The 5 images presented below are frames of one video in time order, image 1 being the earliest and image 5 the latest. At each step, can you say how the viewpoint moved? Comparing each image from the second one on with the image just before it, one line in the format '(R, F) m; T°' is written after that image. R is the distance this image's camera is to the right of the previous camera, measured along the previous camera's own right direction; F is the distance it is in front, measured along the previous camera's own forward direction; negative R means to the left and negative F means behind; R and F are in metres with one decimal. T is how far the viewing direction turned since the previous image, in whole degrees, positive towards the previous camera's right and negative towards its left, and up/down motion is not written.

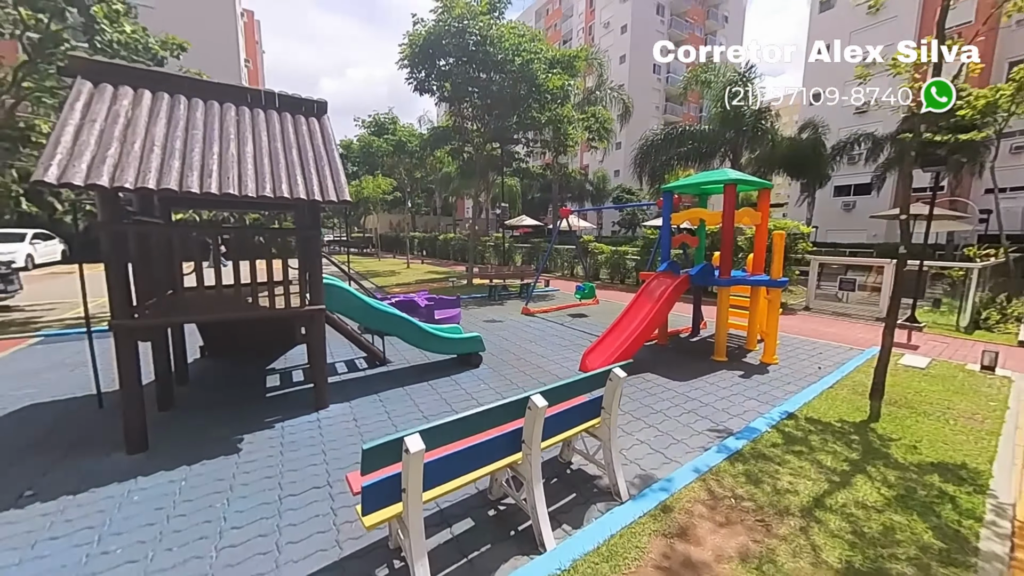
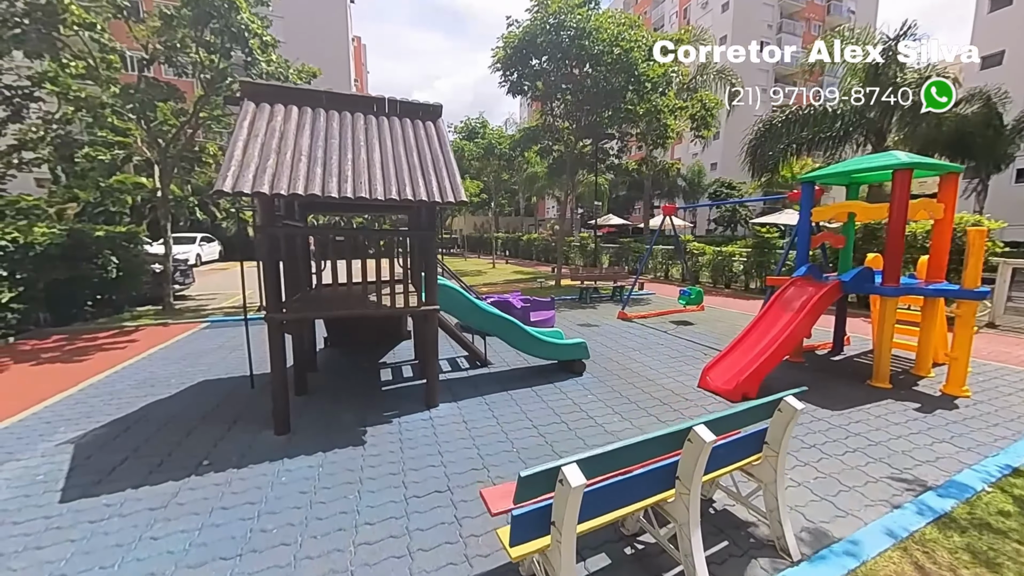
(-0.4, +0.2) m; -12°
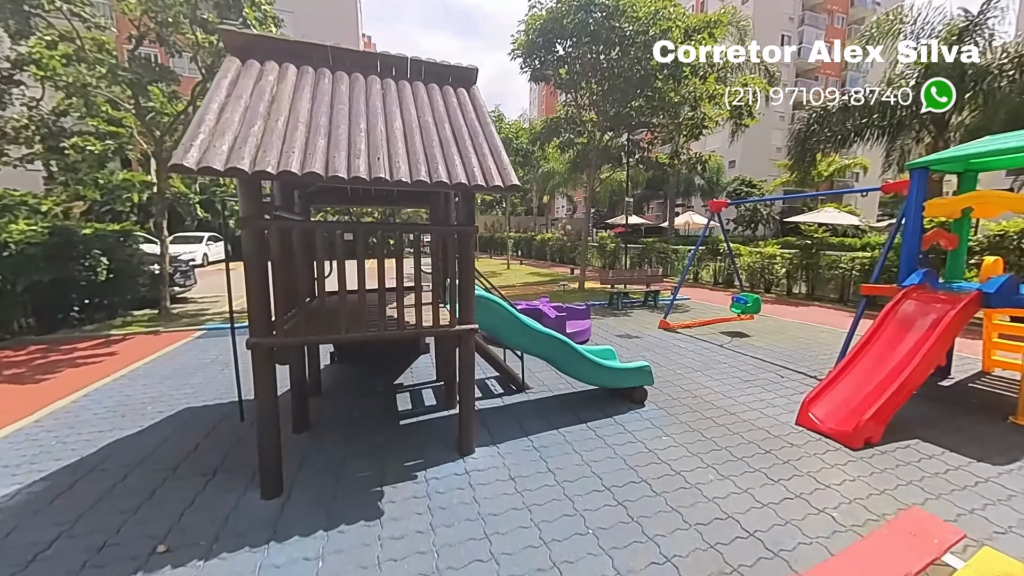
(-0.5, +1.0) m; -1°
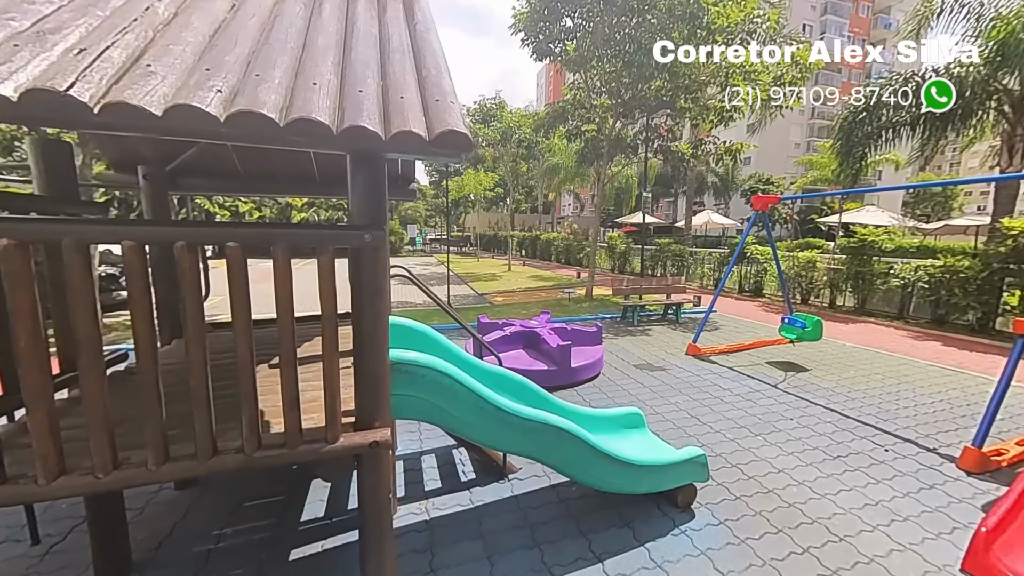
(+0.2, +1.7) m; -1°
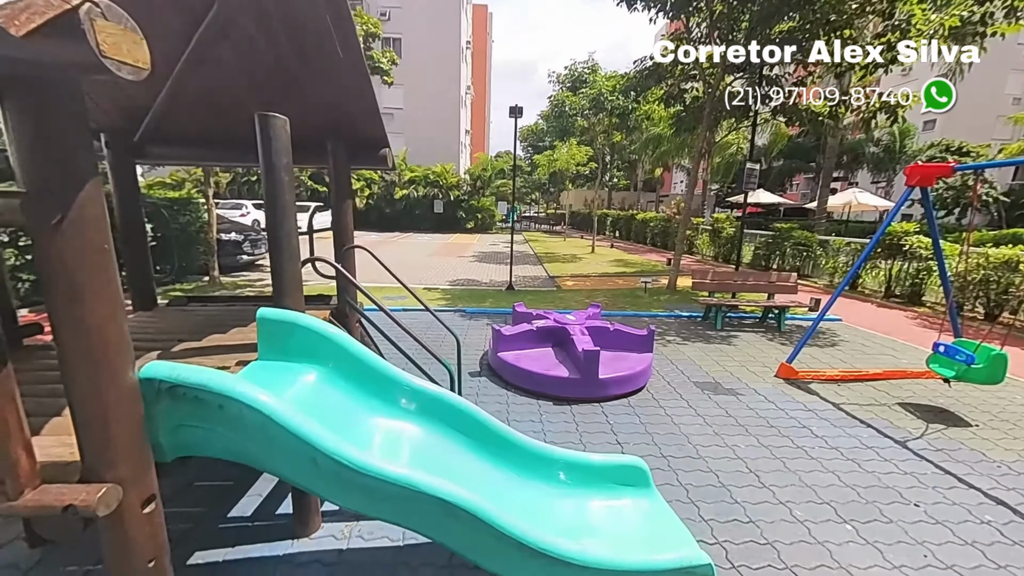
(+0.9, +0.9) m; -15°
